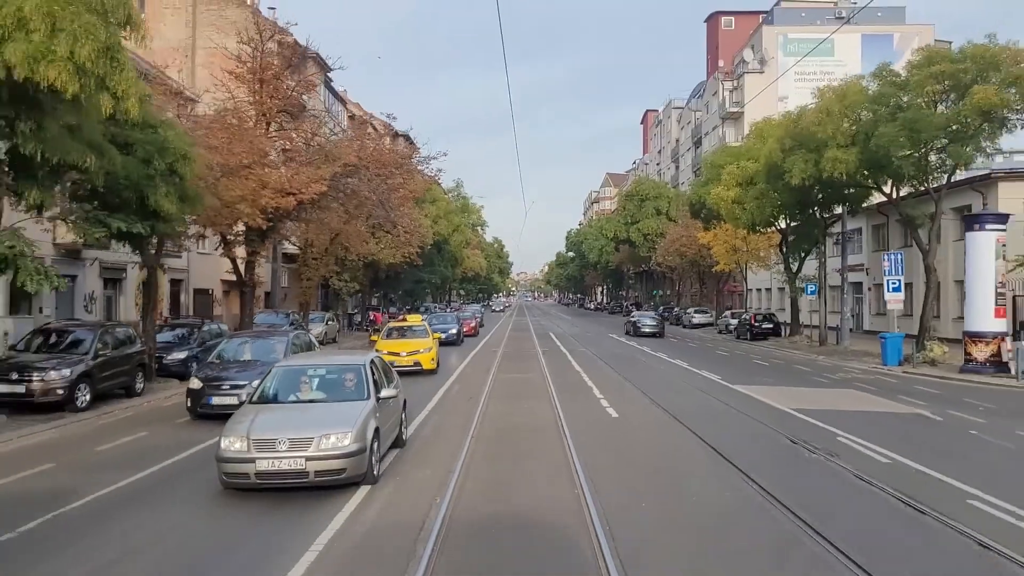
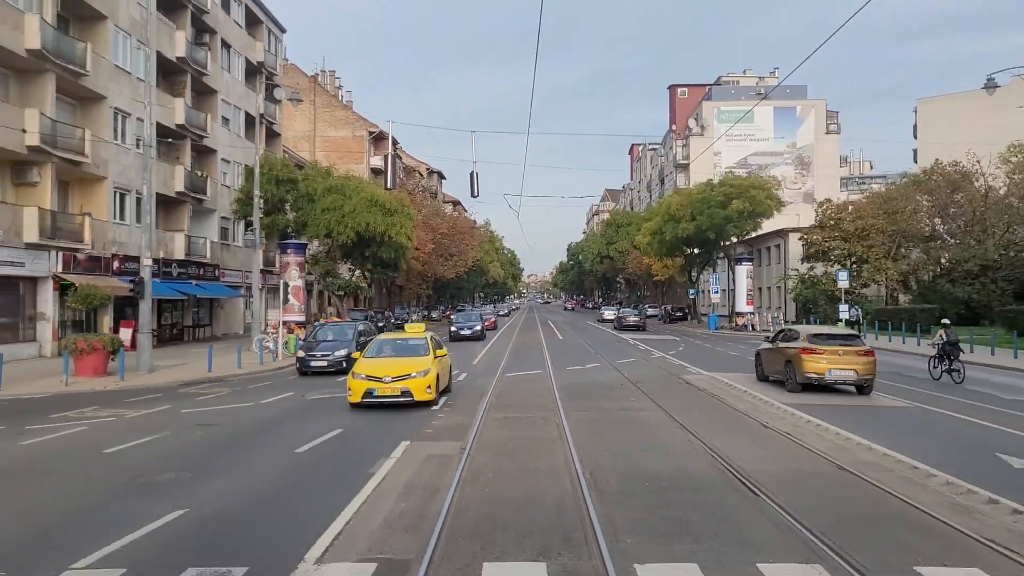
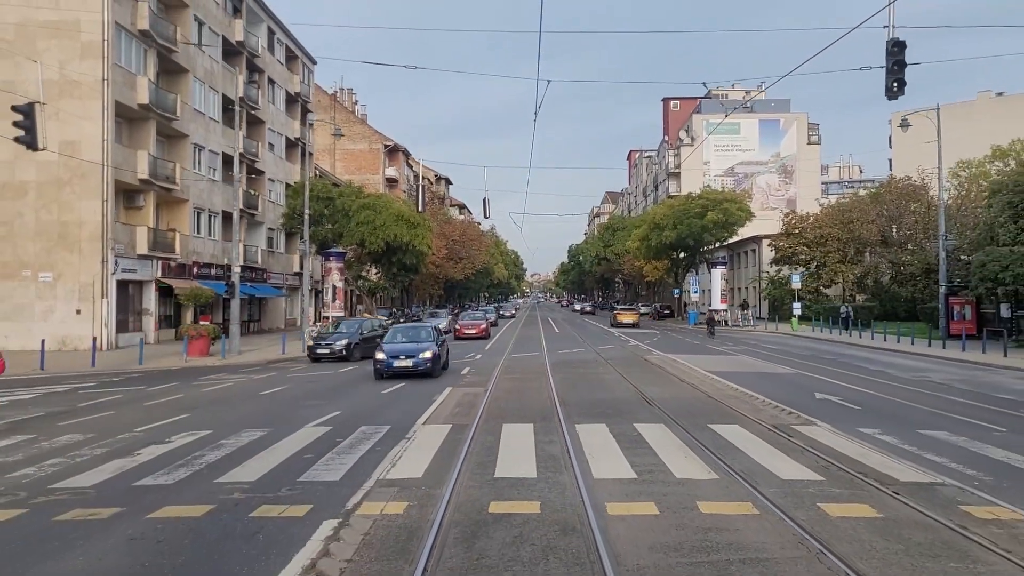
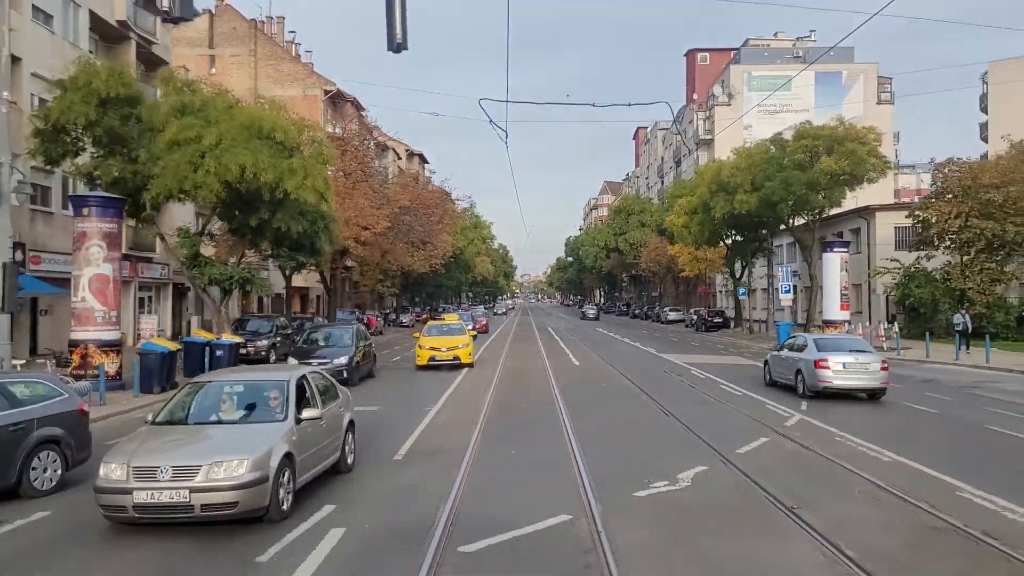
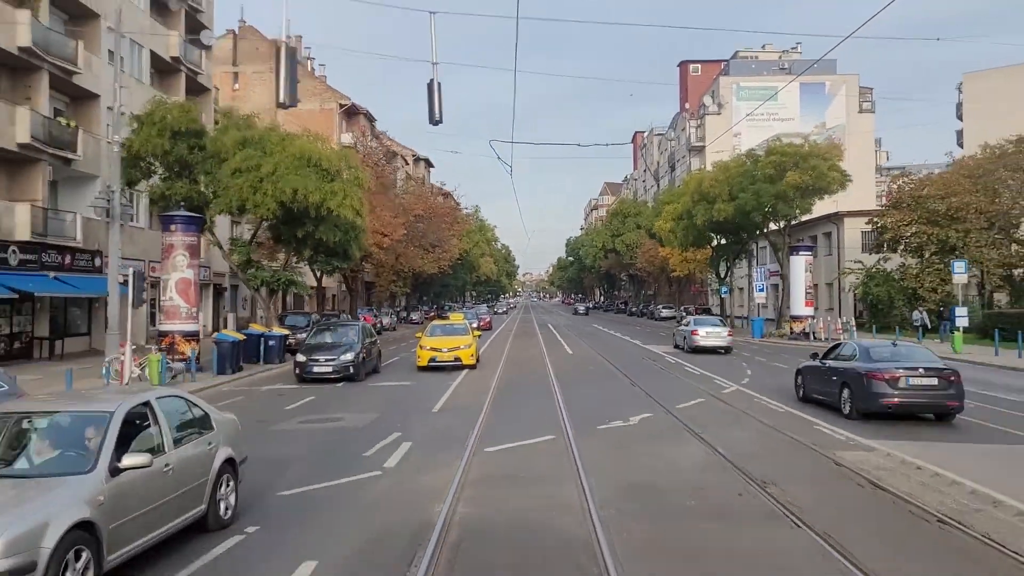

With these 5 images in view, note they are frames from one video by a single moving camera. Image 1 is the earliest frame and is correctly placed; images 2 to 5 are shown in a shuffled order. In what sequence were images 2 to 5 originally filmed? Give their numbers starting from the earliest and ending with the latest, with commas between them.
4, 5, 2, 3
